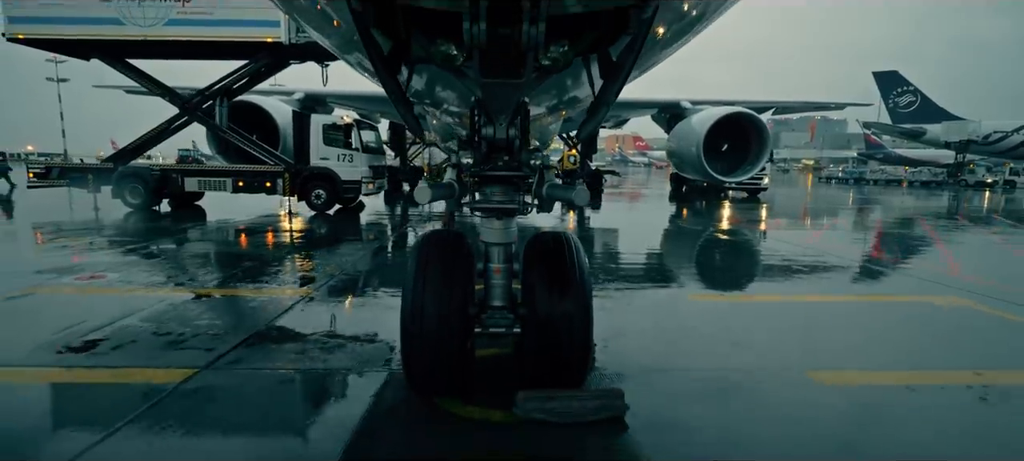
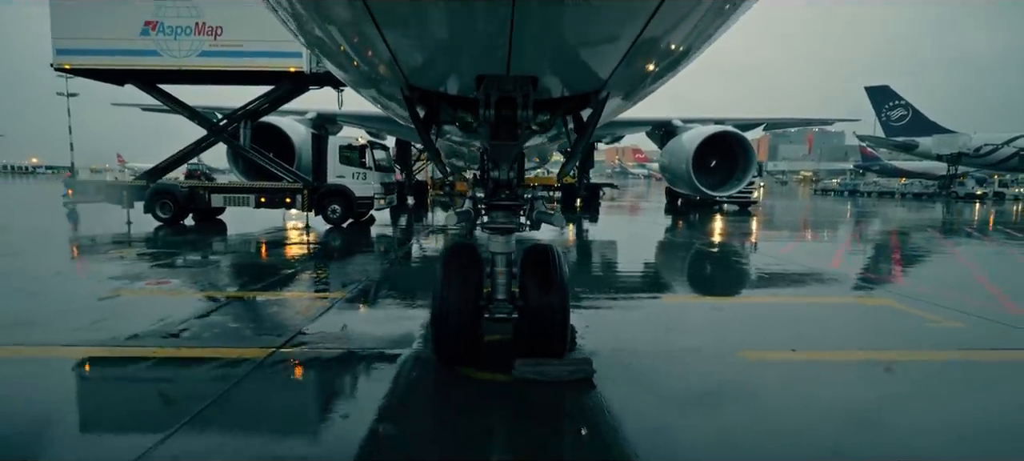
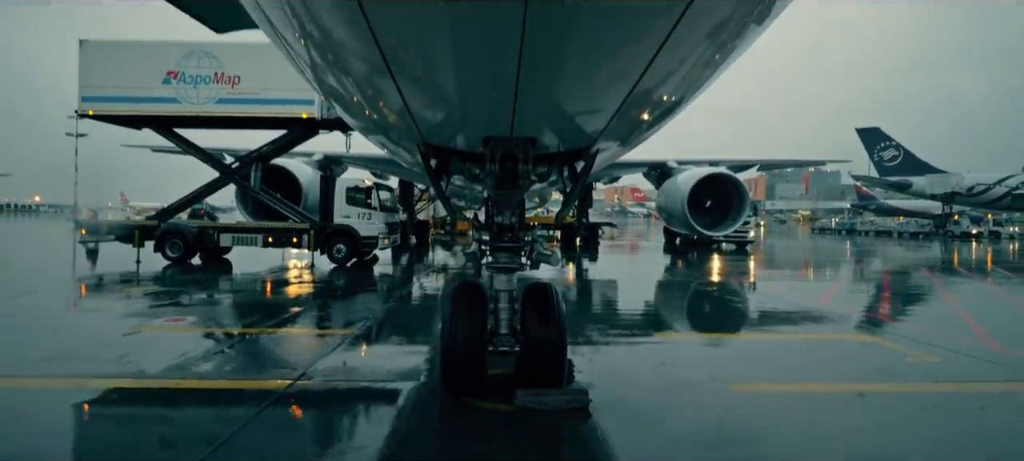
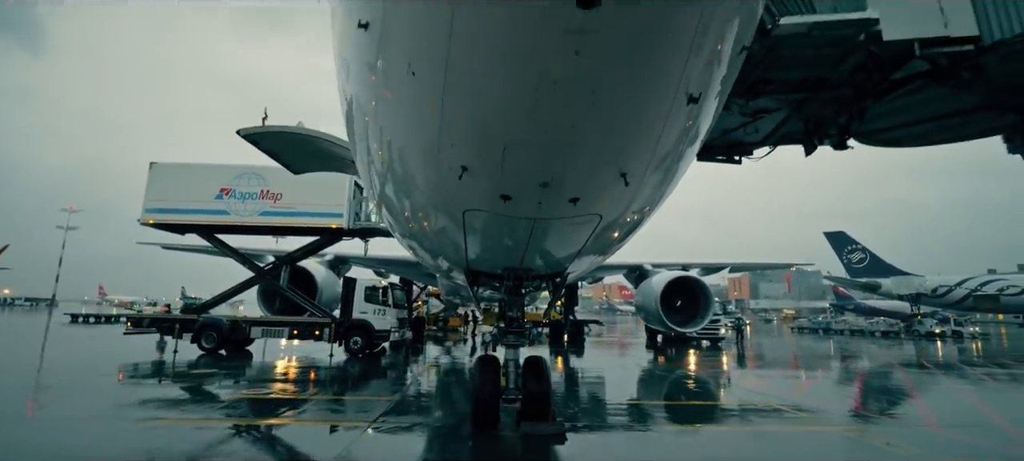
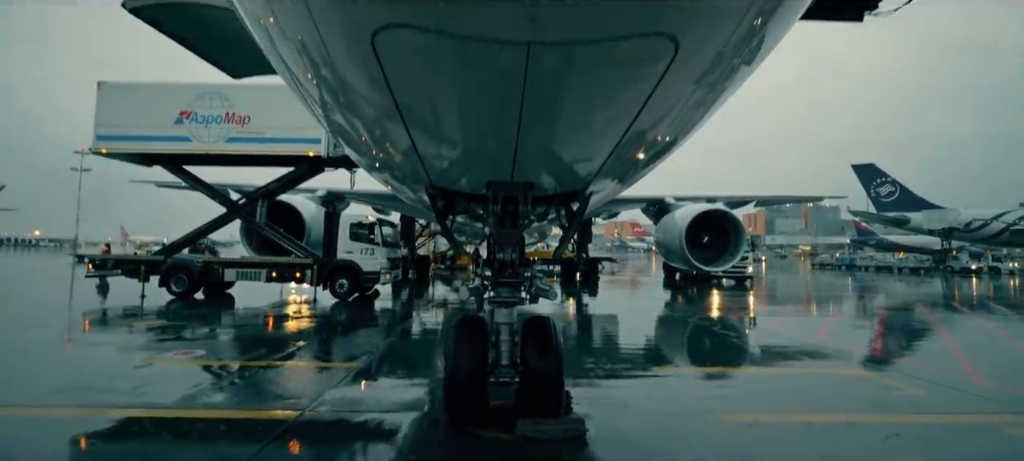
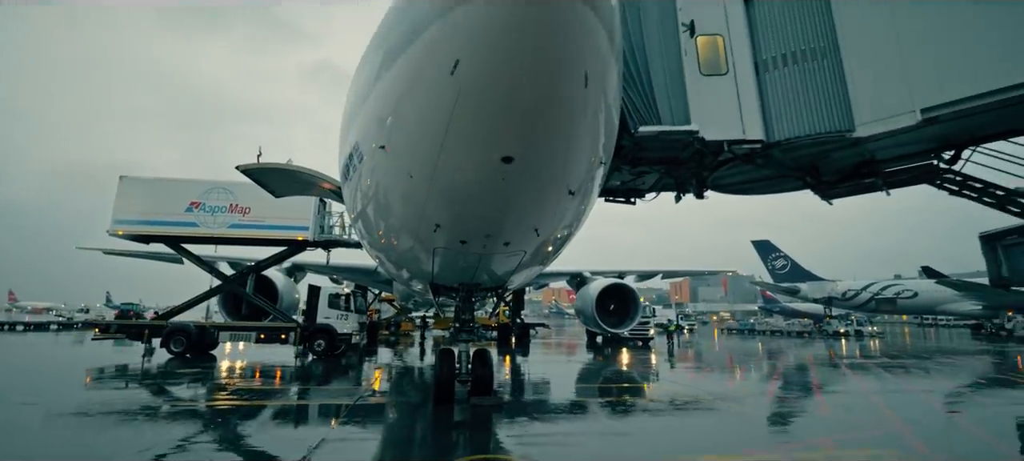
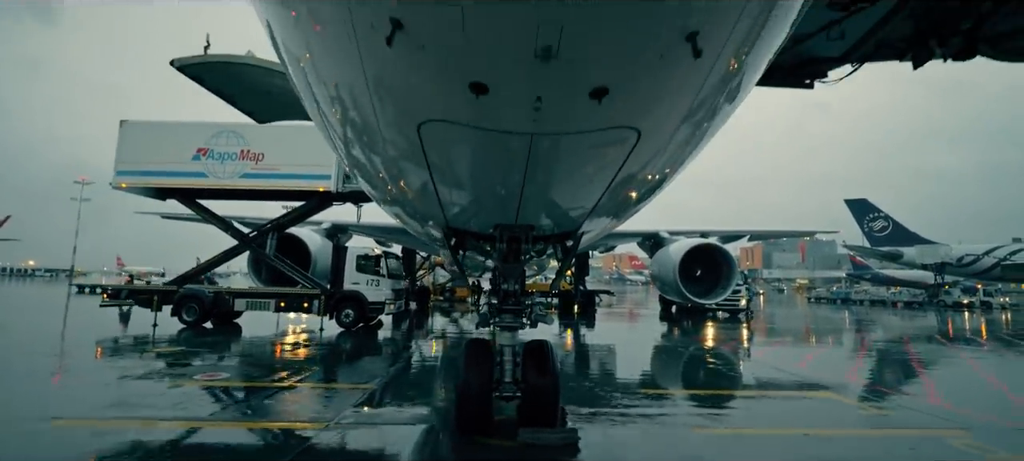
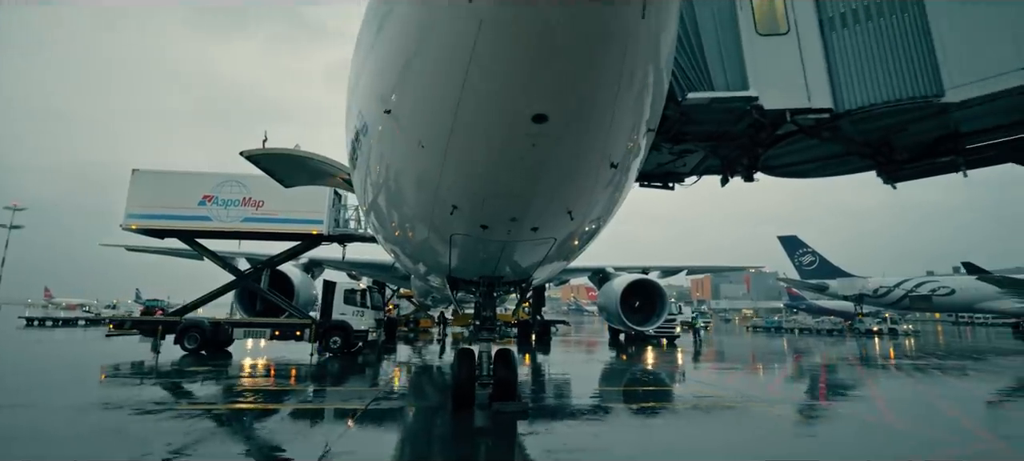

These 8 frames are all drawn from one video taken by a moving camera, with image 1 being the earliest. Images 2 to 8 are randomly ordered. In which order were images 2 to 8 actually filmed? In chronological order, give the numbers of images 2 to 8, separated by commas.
2, 3, 5, 7, 4, 8, 6
